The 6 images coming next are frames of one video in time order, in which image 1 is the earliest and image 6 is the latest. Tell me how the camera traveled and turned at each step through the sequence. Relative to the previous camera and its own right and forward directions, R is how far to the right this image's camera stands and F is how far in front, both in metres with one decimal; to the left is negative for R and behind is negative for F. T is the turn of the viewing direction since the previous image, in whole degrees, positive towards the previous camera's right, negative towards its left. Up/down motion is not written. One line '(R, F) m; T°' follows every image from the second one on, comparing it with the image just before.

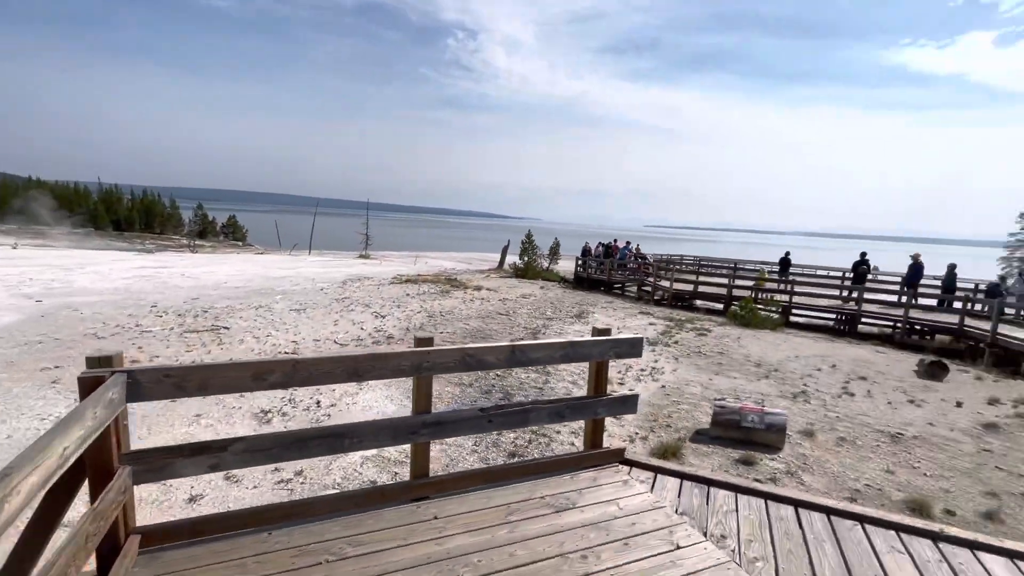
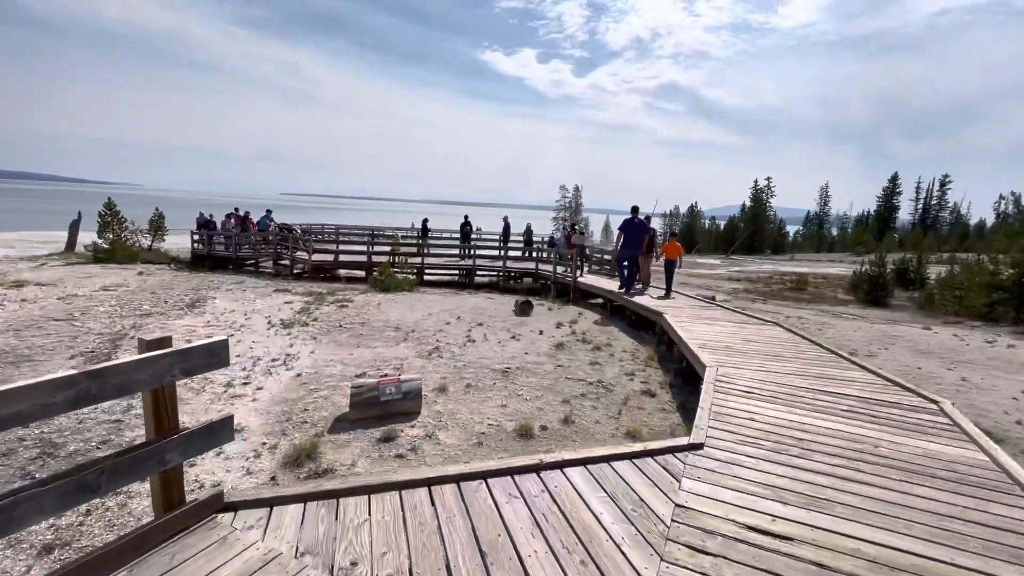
(+0.6, +0.7) m; +40°
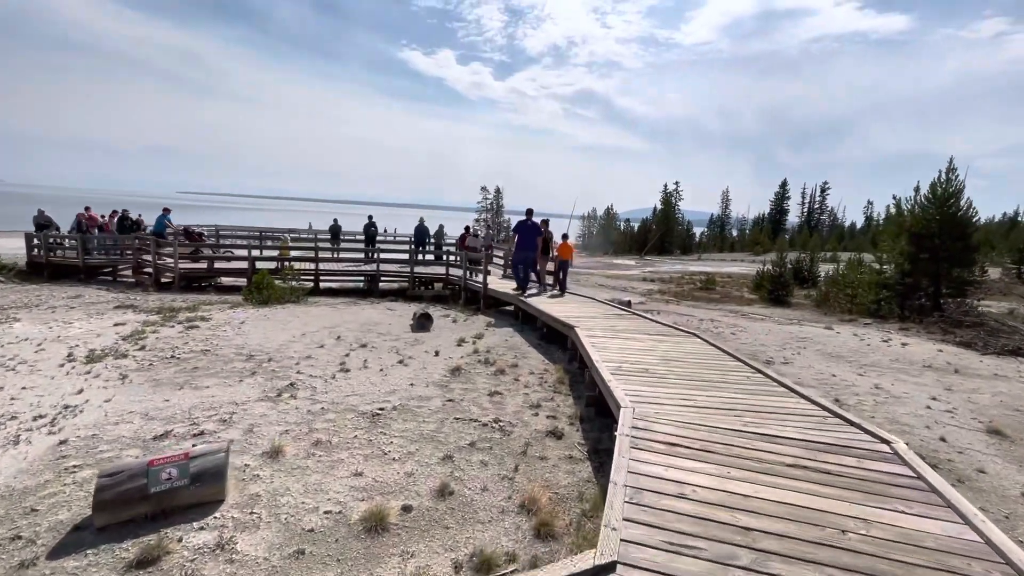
(+0.7, +1.6) m; +9°
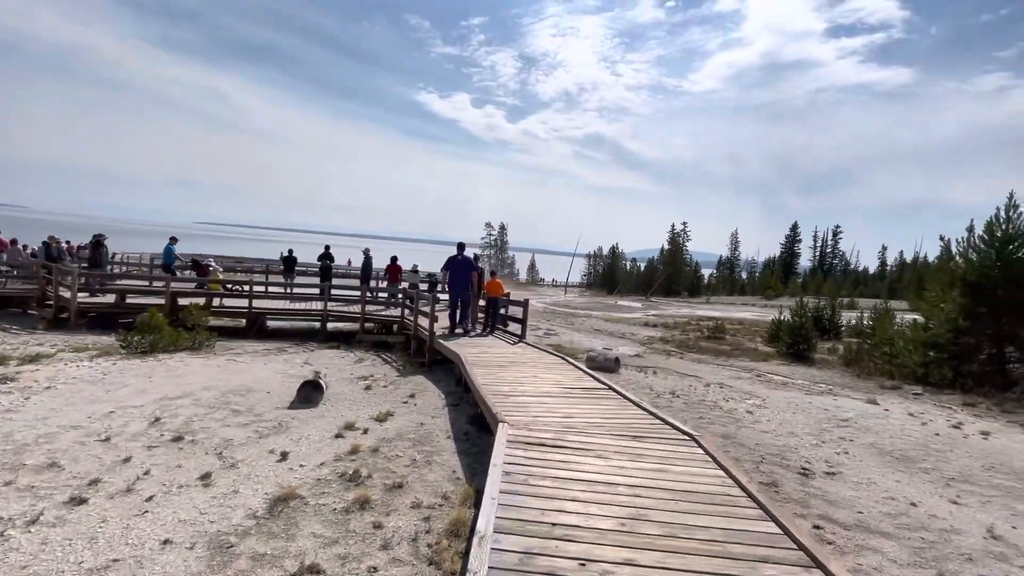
(+1.5, +3.5) m; -1°
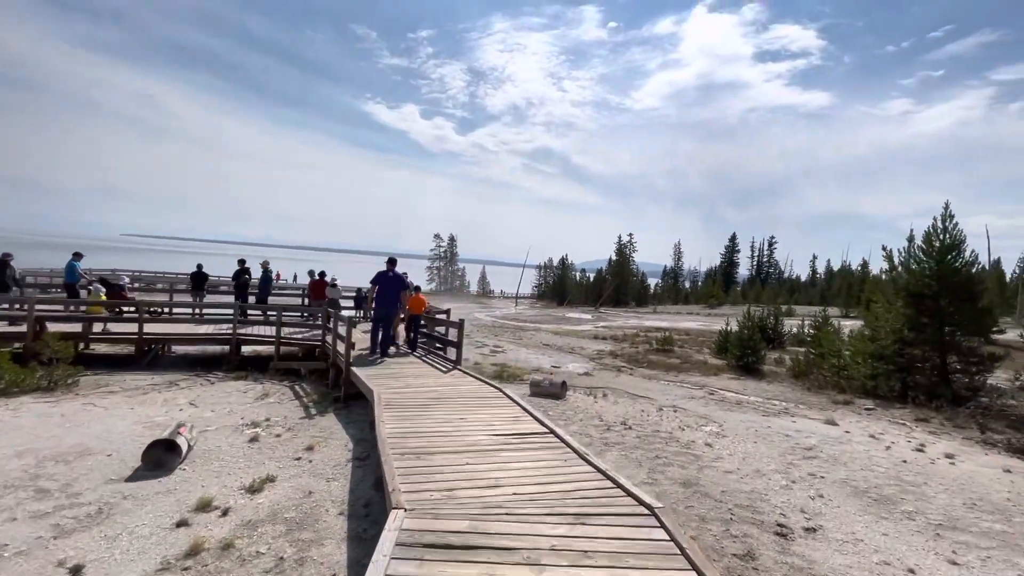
(+0.5, +1.6) m; +6°
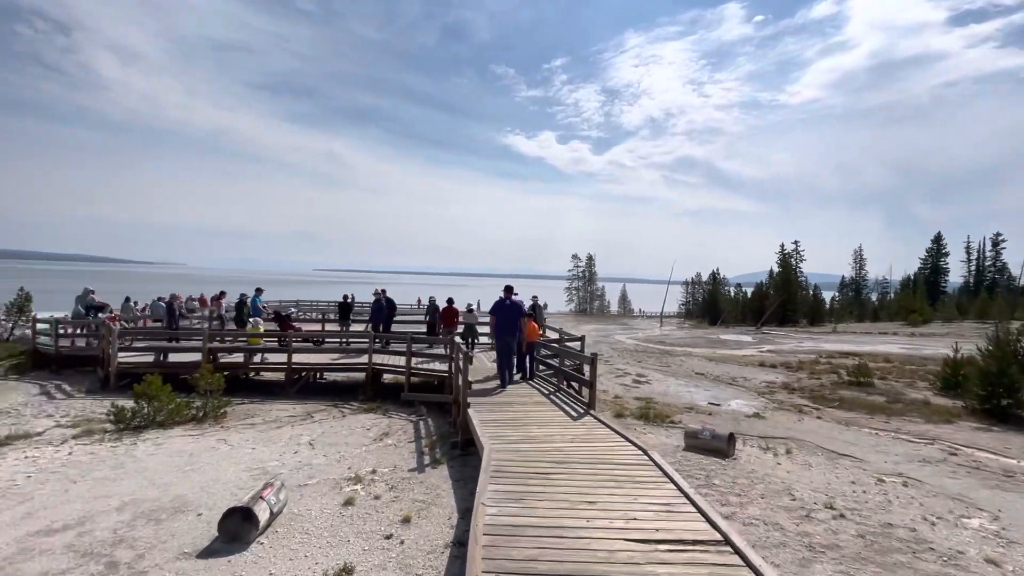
(0.0, +2.0) m; -17°
